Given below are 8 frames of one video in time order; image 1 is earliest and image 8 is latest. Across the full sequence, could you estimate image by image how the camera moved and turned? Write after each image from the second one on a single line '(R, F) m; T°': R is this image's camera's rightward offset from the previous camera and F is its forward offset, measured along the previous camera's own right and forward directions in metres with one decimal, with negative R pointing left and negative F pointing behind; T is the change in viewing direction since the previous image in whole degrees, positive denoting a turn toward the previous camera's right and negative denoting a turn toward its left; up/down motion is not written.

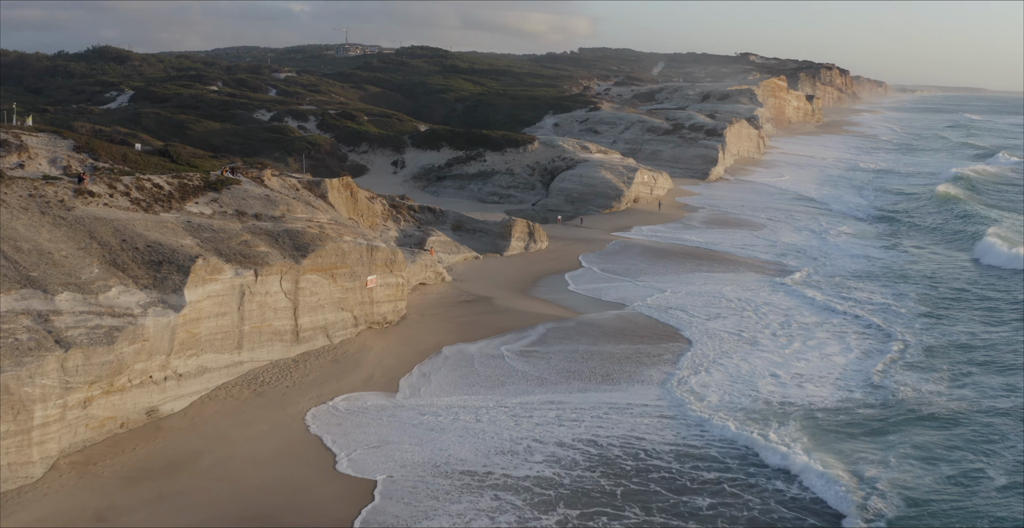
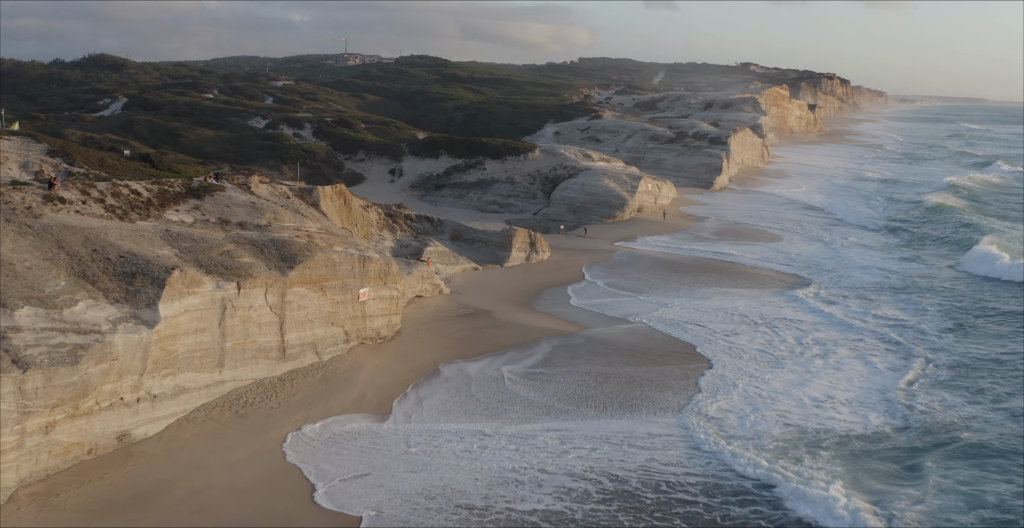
(0.0, +0.9) m; 0°
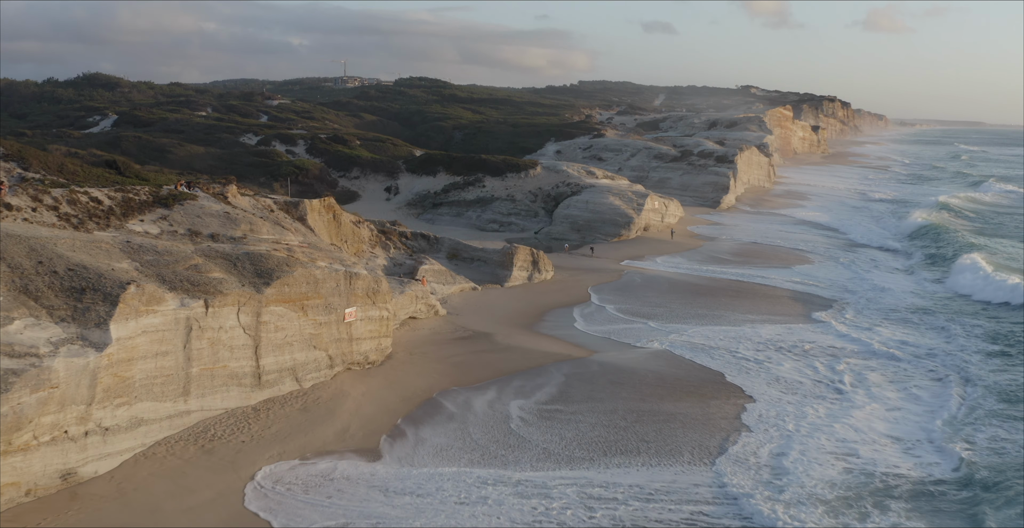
(0.0, +1.4) m; 0°
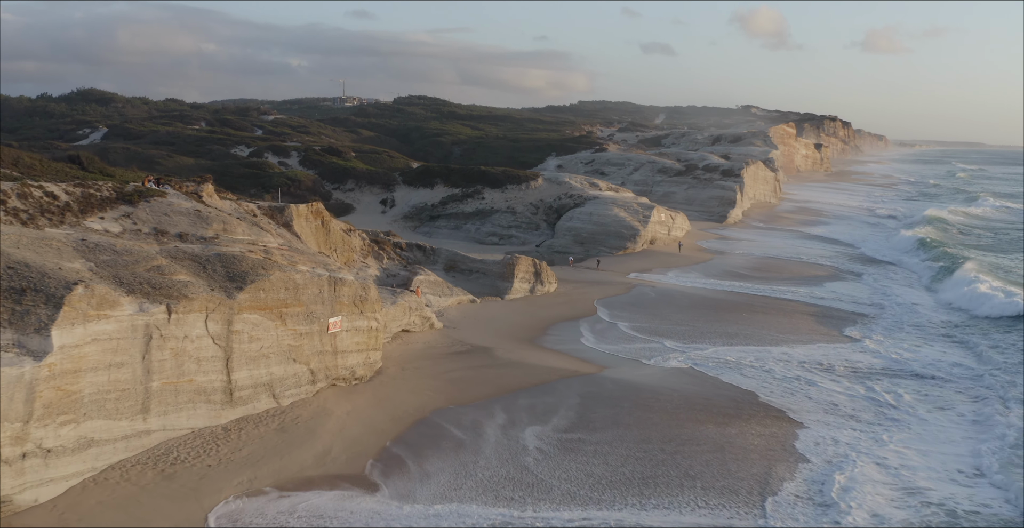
(0.0, +1.2) m; 0°
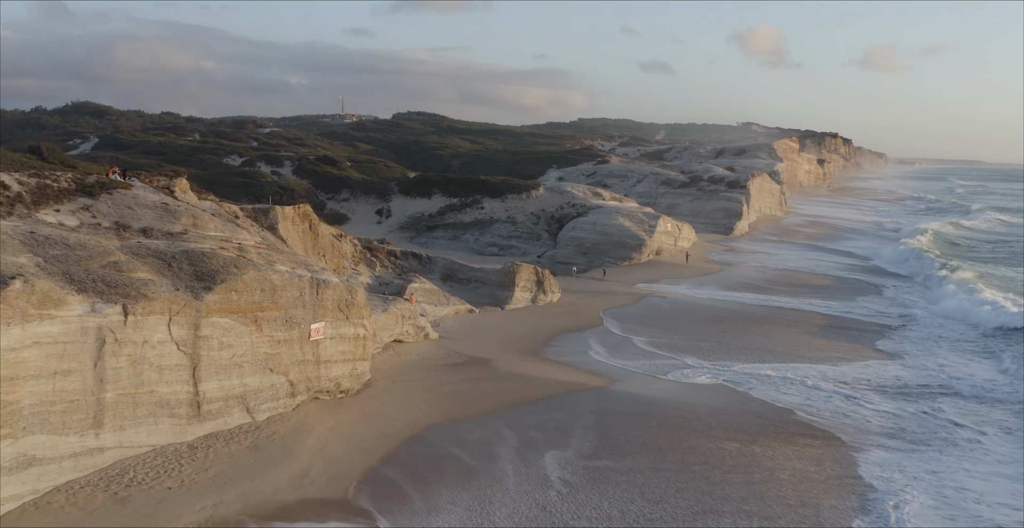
(0.0, +1.1) m; 0°
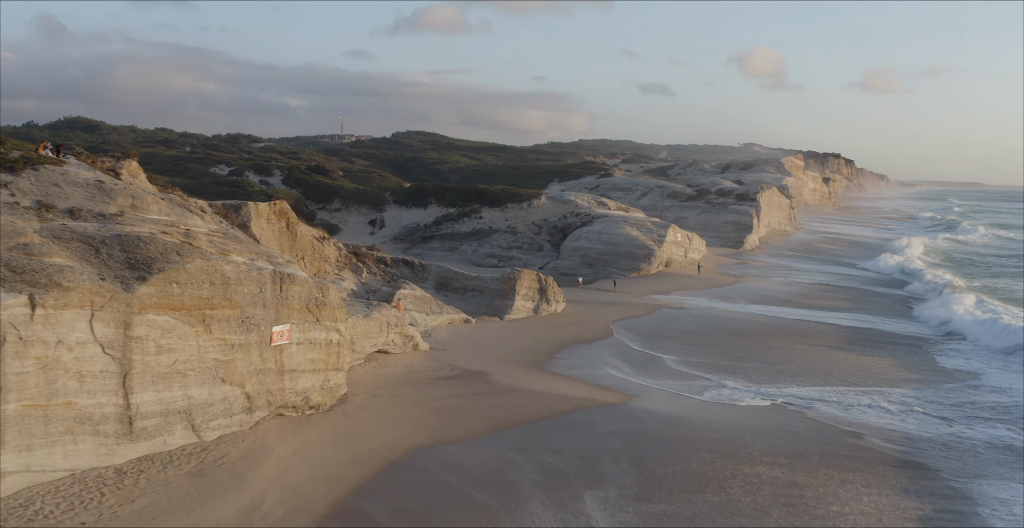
(0.0, +1.6) m; 0°
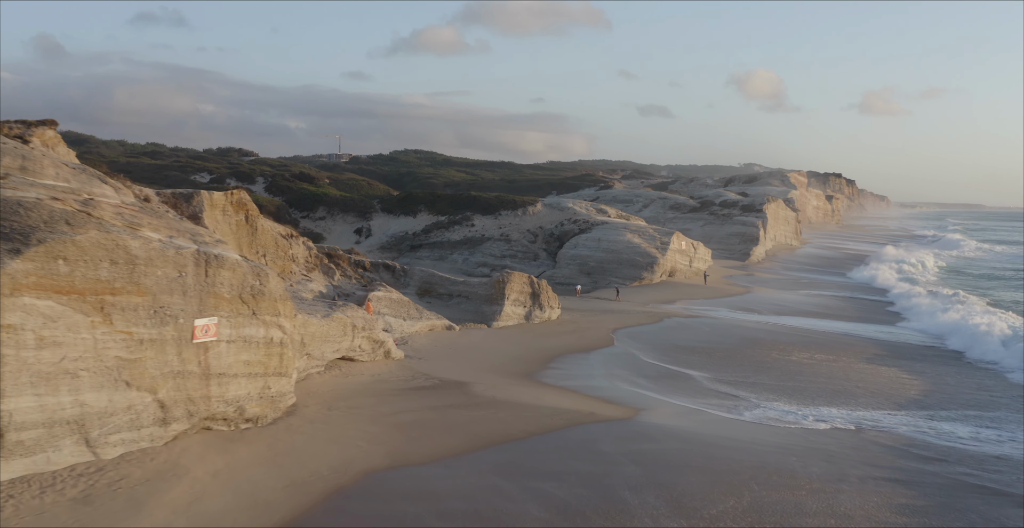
(+0.1, +1.6) m; 0°
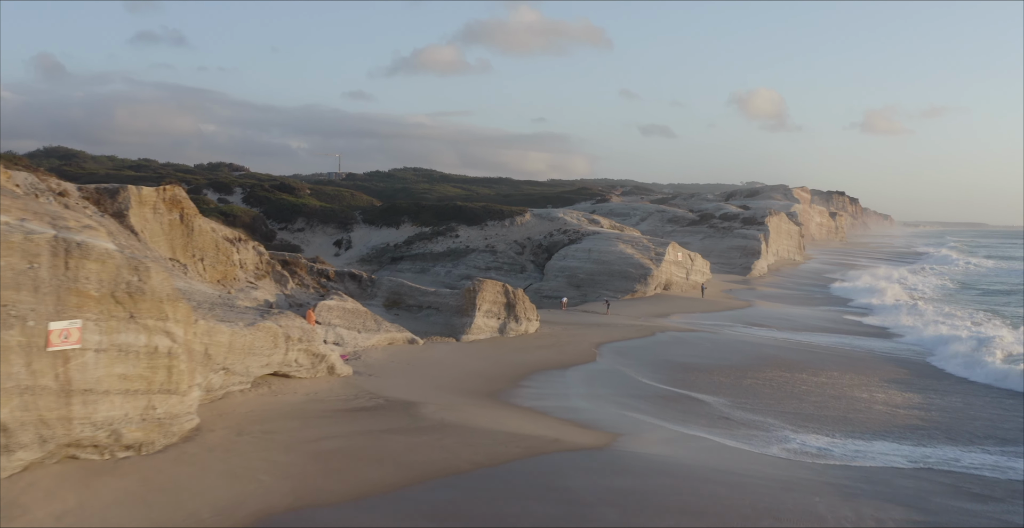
(+0.3, +1.4) m; 0°
